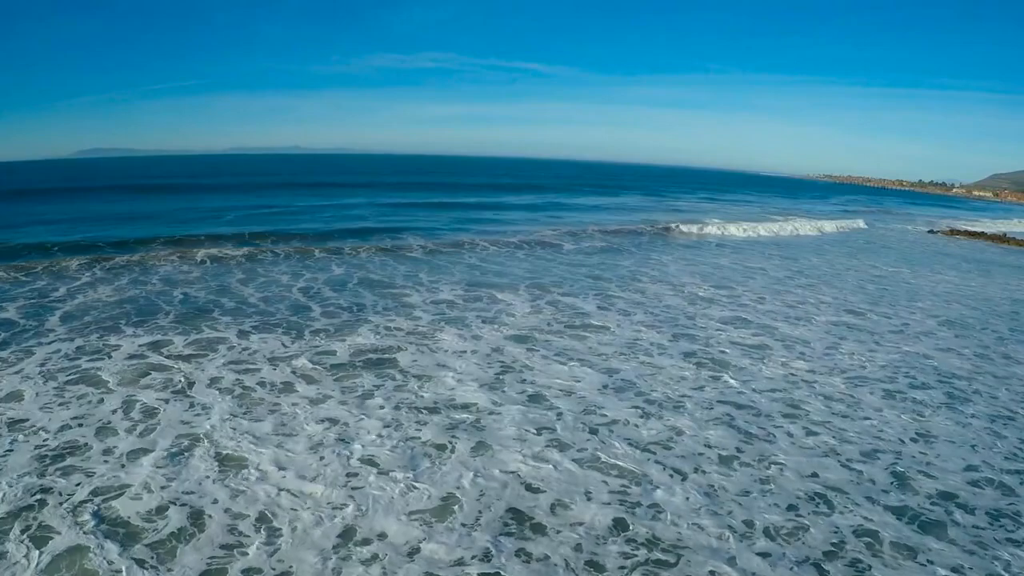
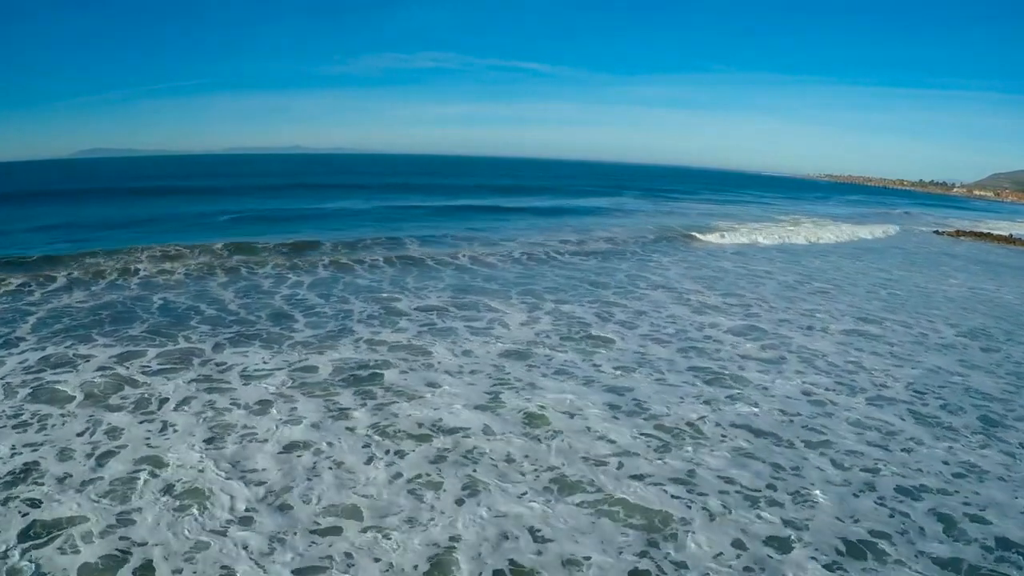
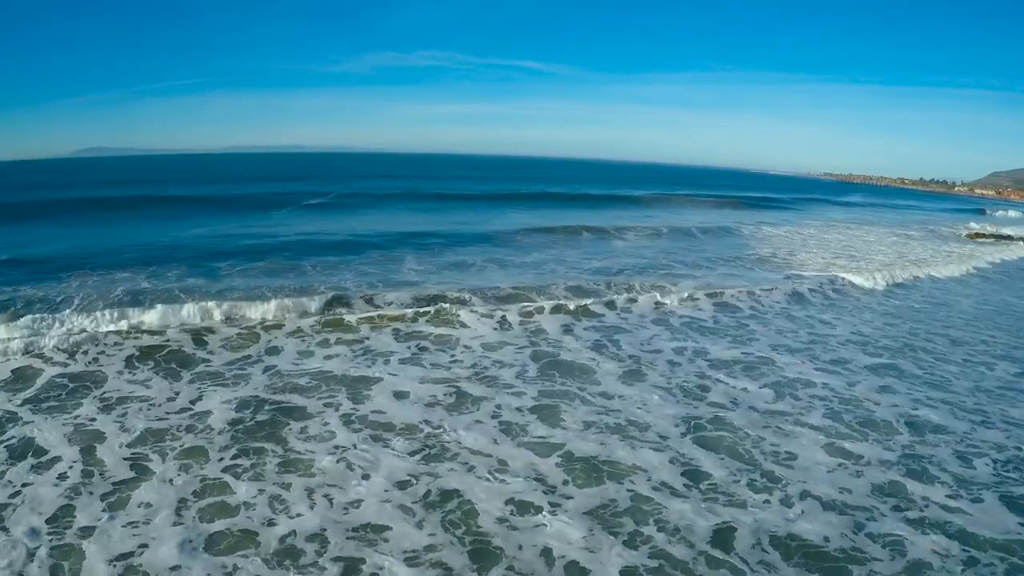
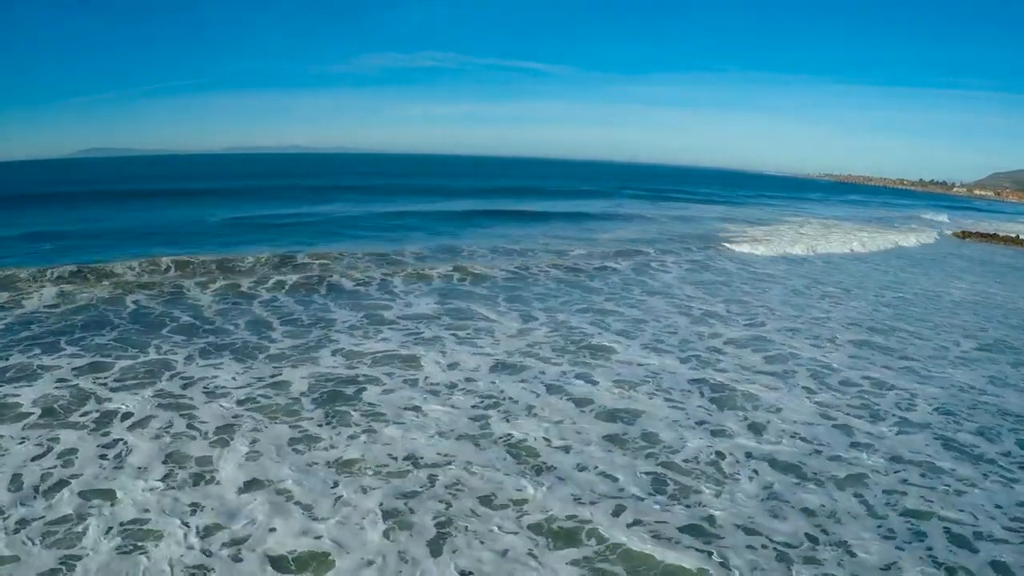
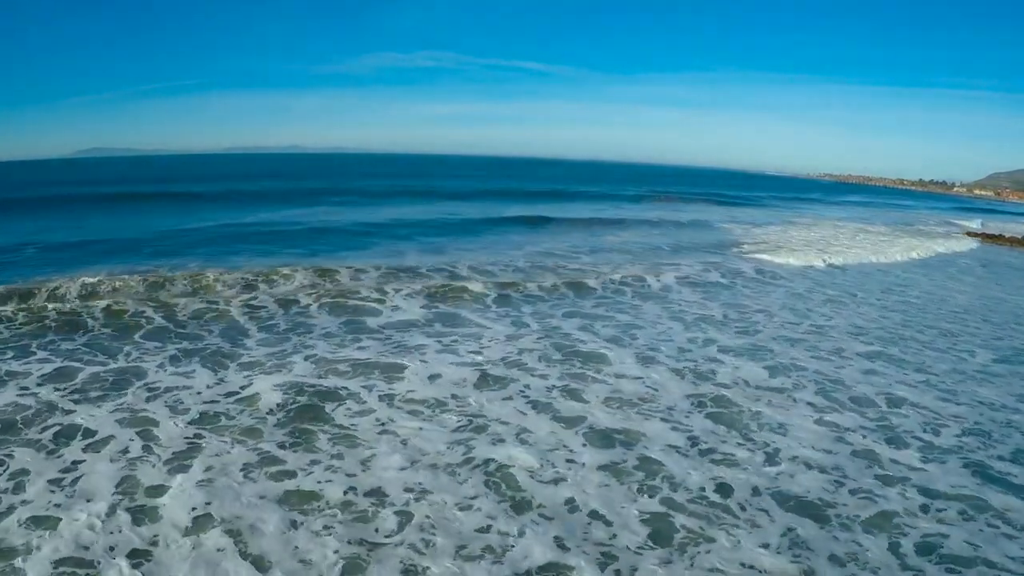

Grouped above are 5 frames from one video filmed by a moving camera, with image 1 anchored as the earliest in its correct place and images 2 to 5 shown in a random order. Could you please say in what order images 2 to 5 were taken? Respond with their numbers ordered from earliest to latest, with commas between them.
2, 4, 5, 3
